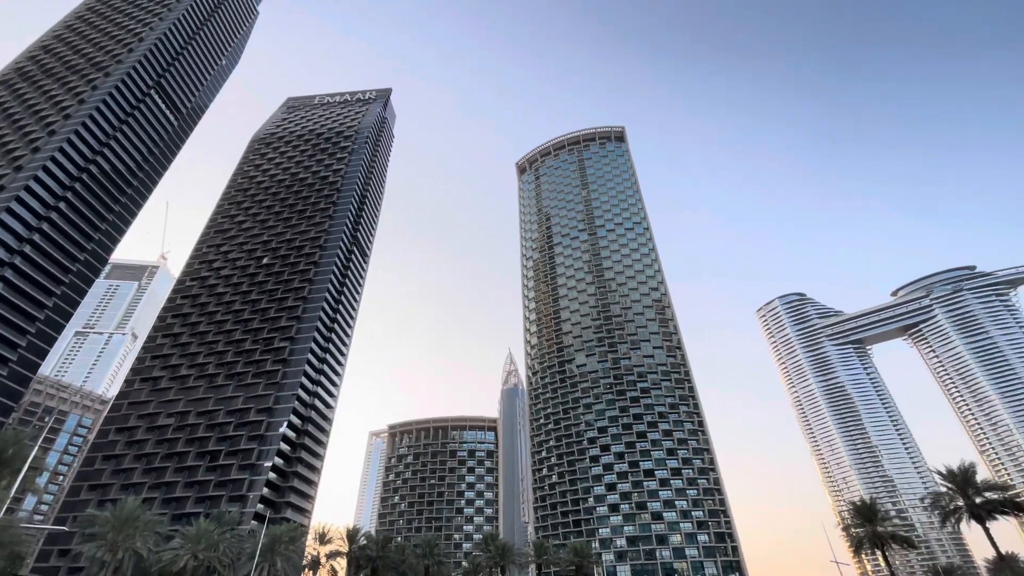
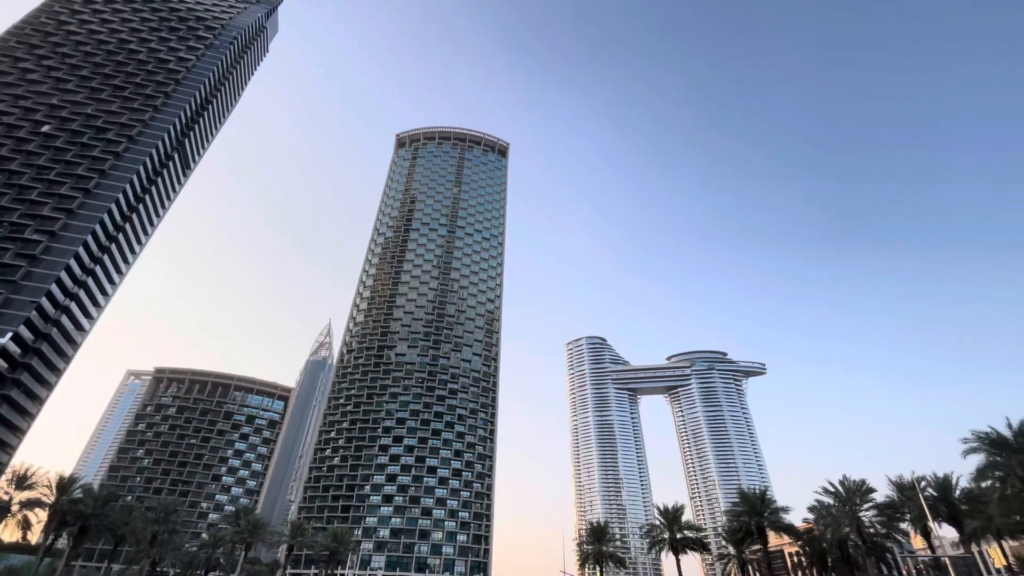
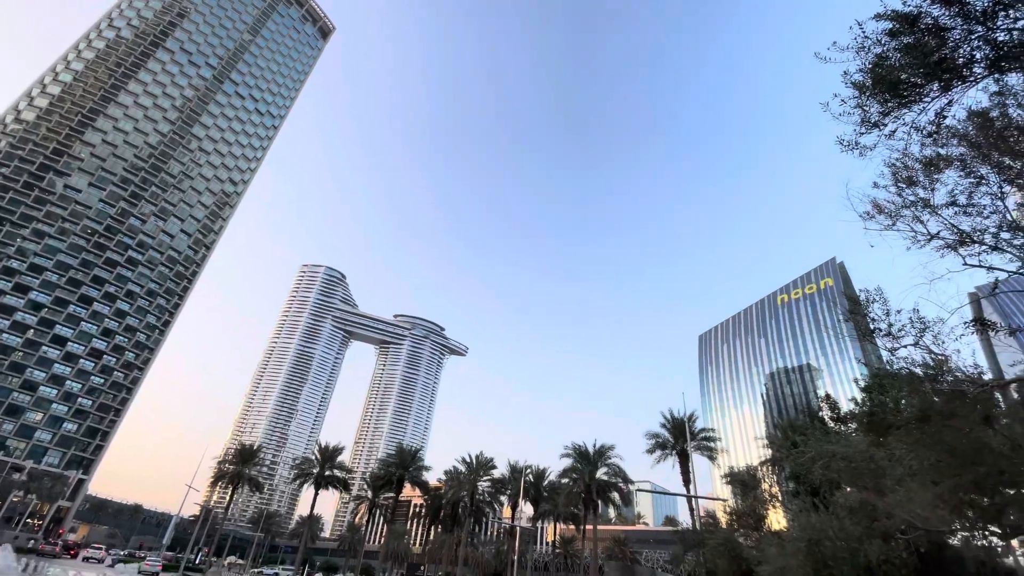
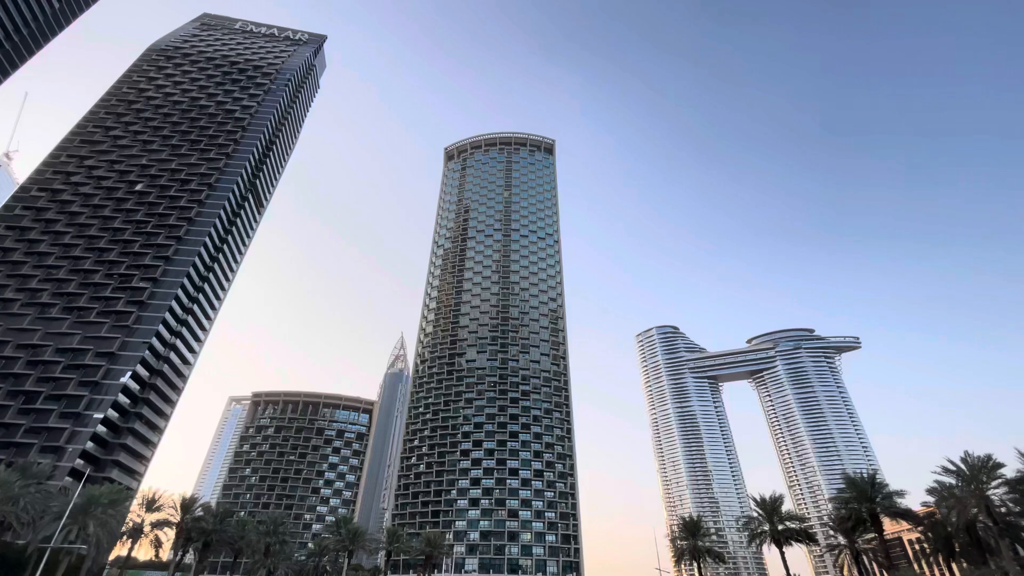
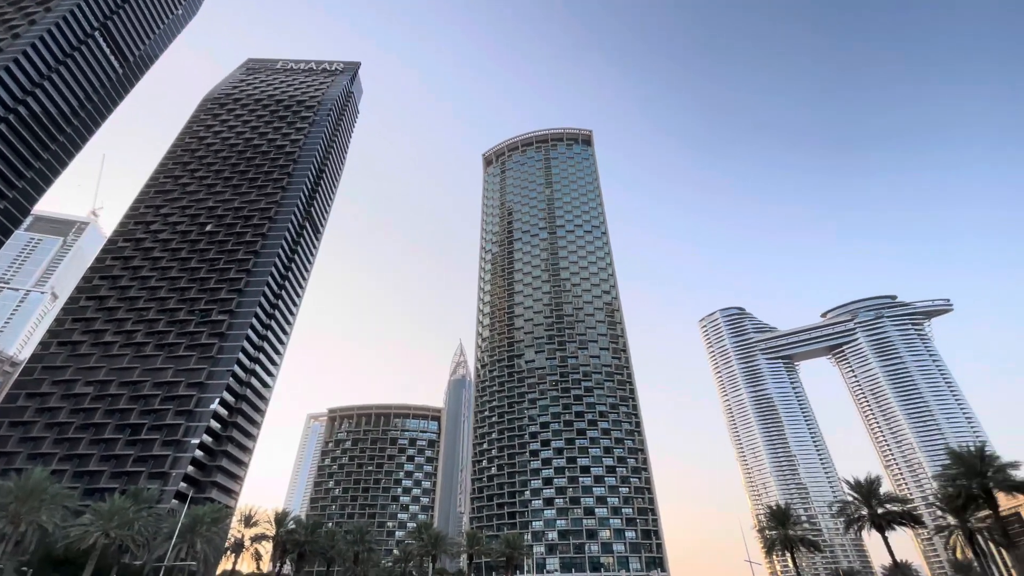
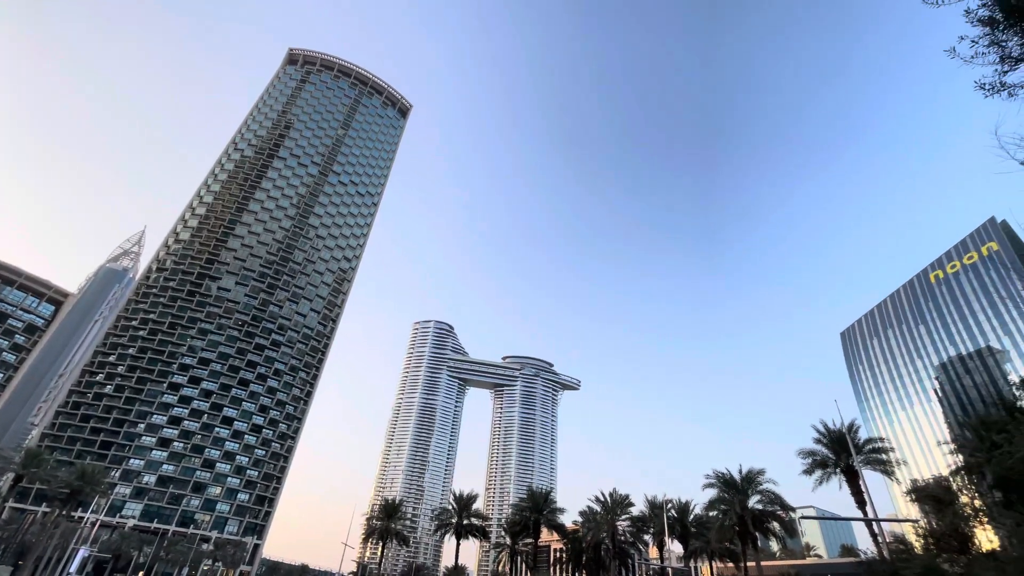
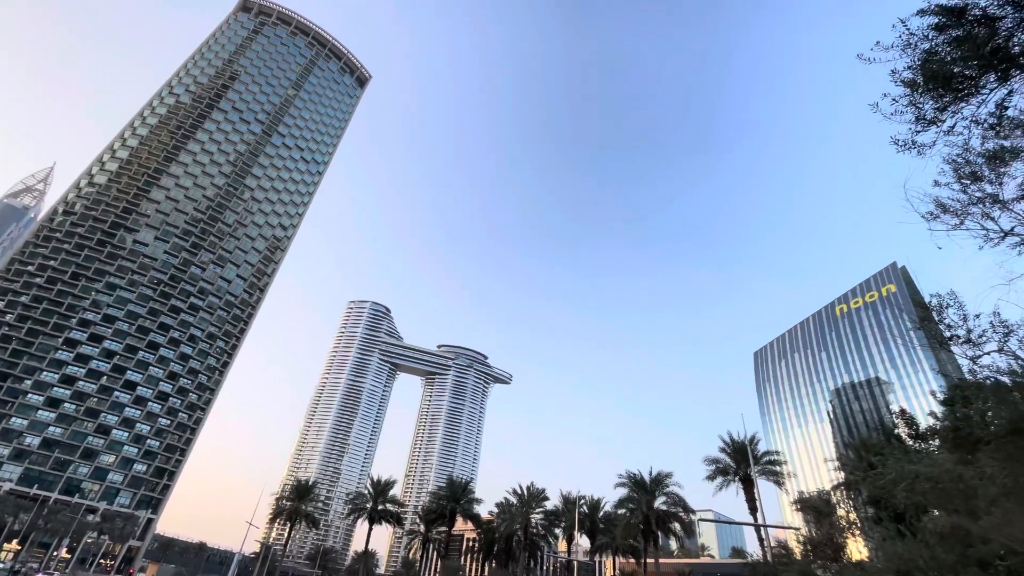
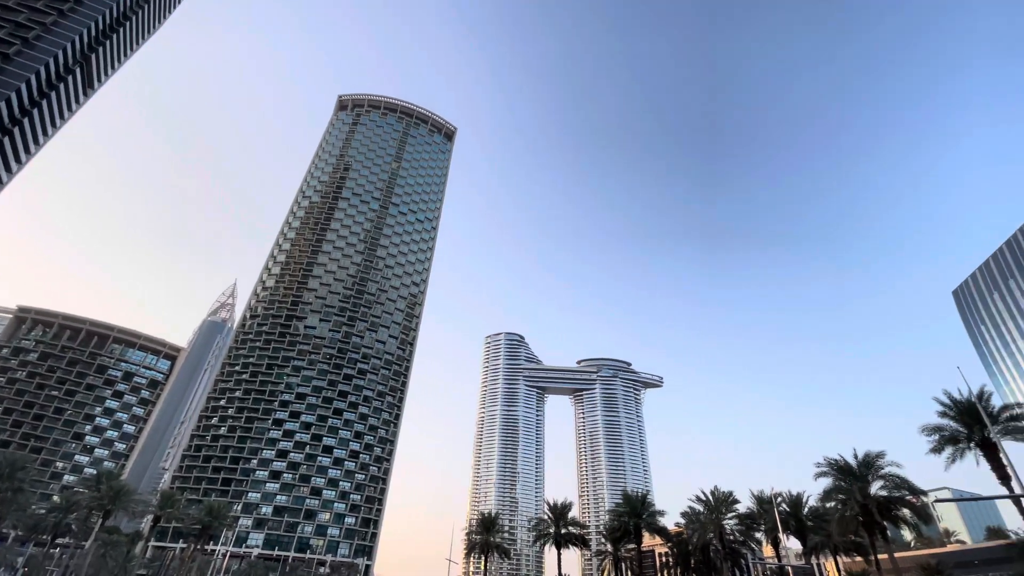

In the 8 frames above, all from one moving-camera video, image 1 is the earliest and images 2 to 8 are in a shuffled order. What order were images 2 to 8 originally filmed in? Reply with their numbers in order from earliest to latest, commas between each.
5, 4, 2, 8, 6, 7, 3
